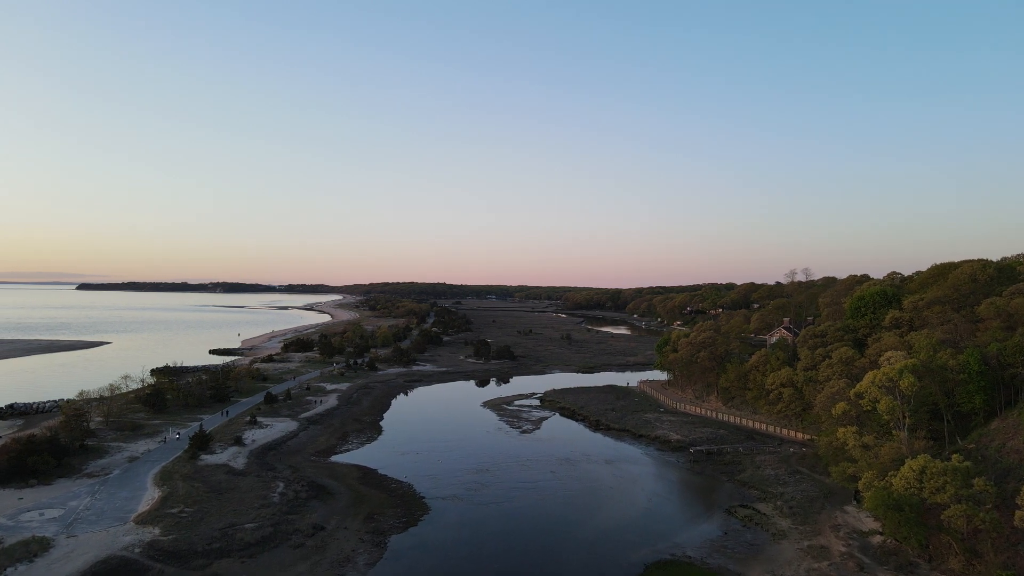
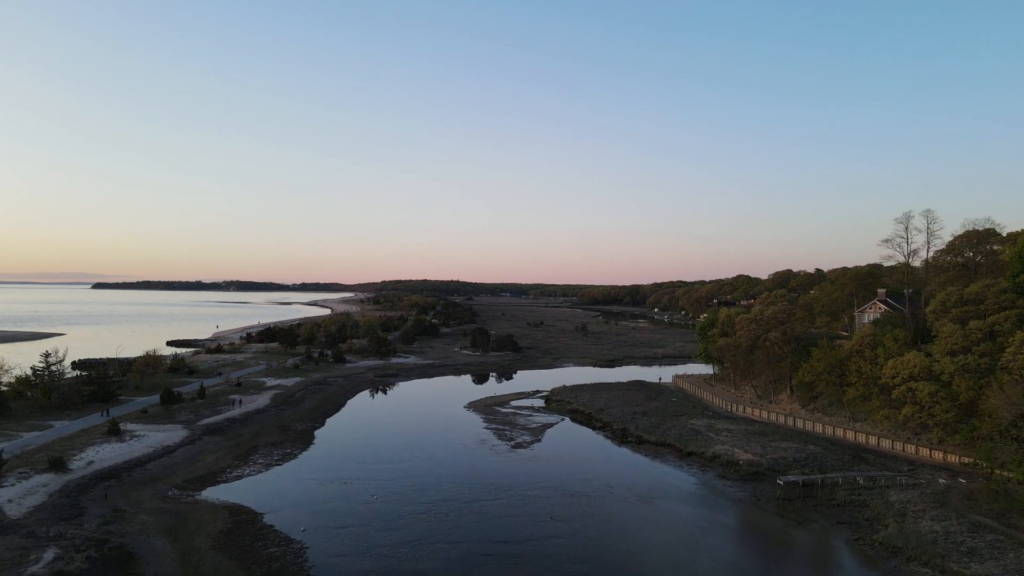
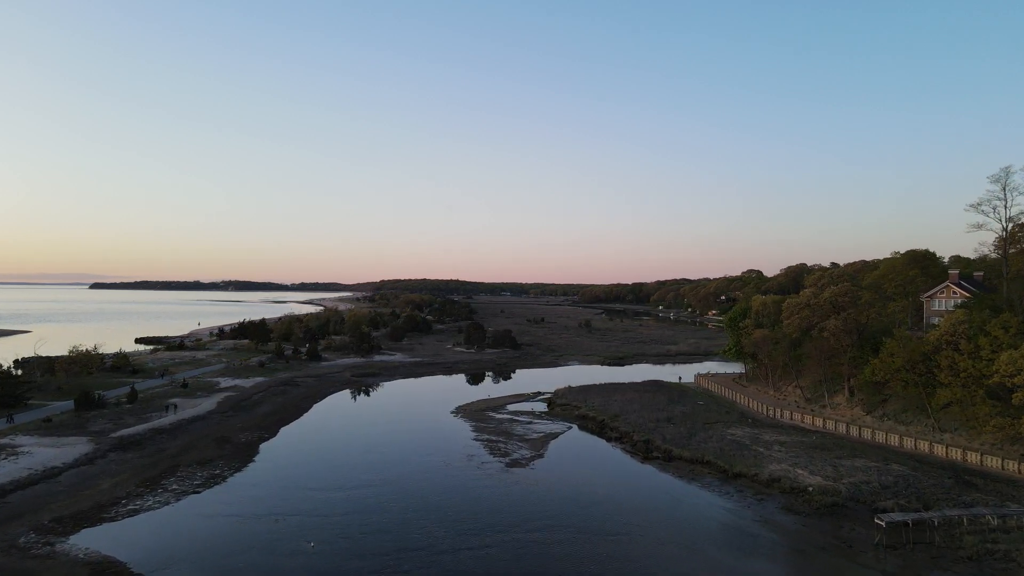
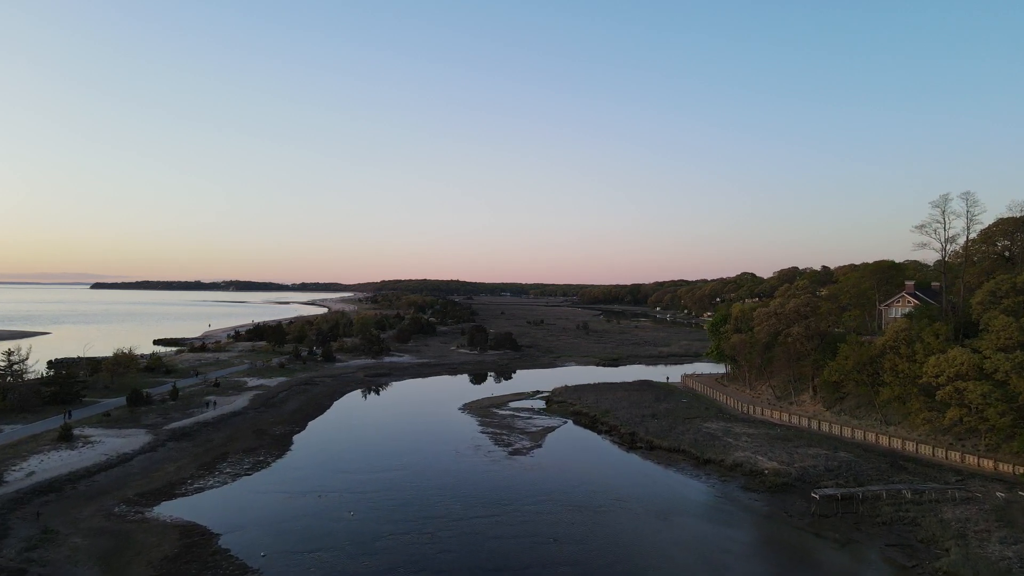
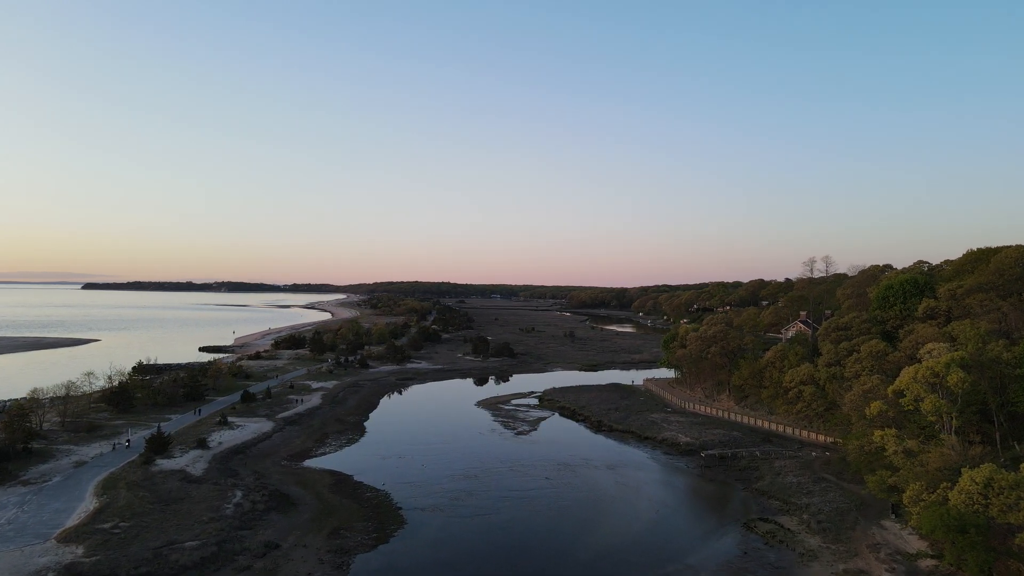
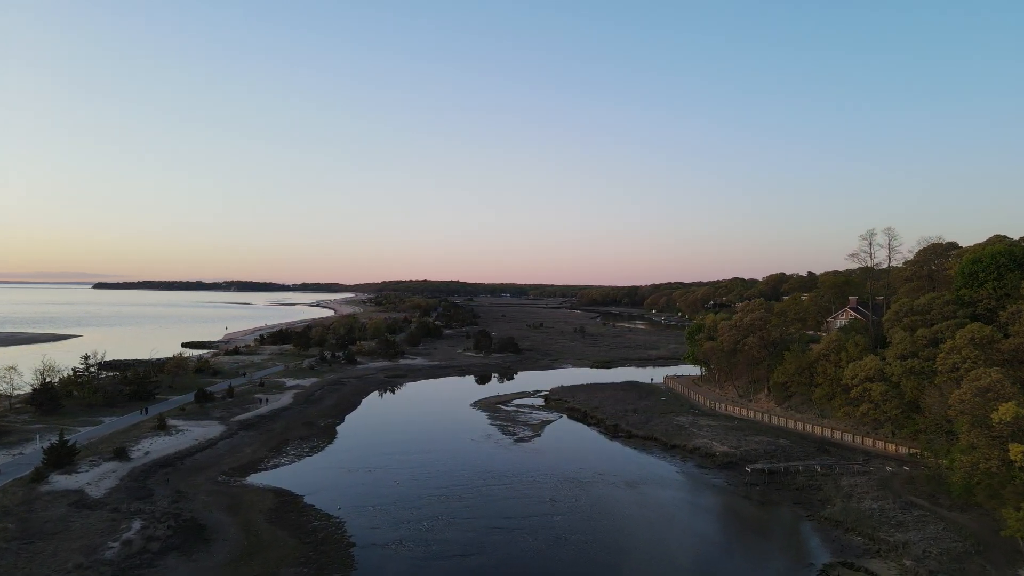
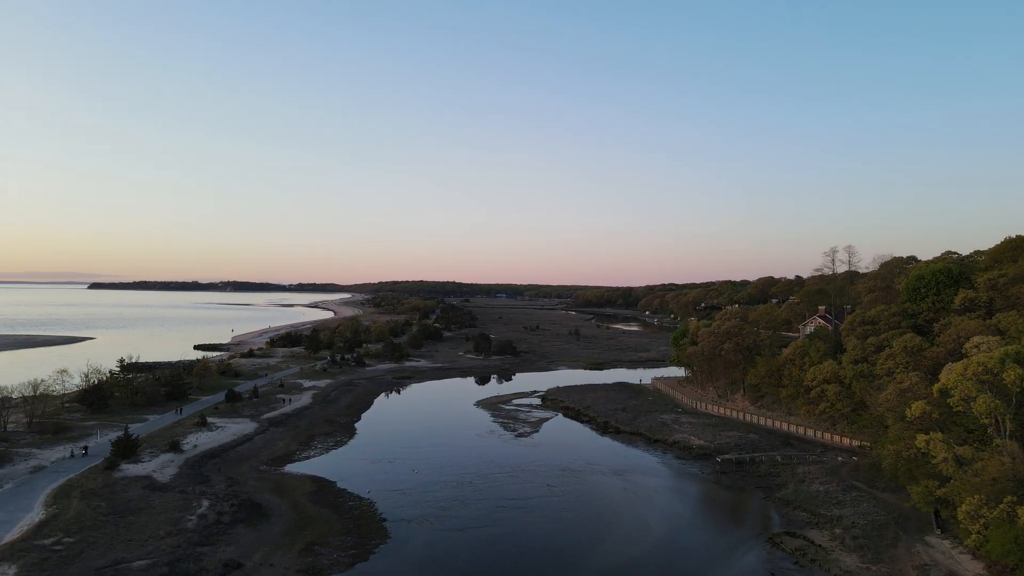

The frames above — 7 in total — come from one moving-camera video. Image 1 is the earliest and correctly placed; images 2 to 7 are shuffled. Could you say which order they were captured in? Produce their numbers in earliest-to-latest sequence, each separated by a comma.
5, 7, 6, 2, 4, 3
